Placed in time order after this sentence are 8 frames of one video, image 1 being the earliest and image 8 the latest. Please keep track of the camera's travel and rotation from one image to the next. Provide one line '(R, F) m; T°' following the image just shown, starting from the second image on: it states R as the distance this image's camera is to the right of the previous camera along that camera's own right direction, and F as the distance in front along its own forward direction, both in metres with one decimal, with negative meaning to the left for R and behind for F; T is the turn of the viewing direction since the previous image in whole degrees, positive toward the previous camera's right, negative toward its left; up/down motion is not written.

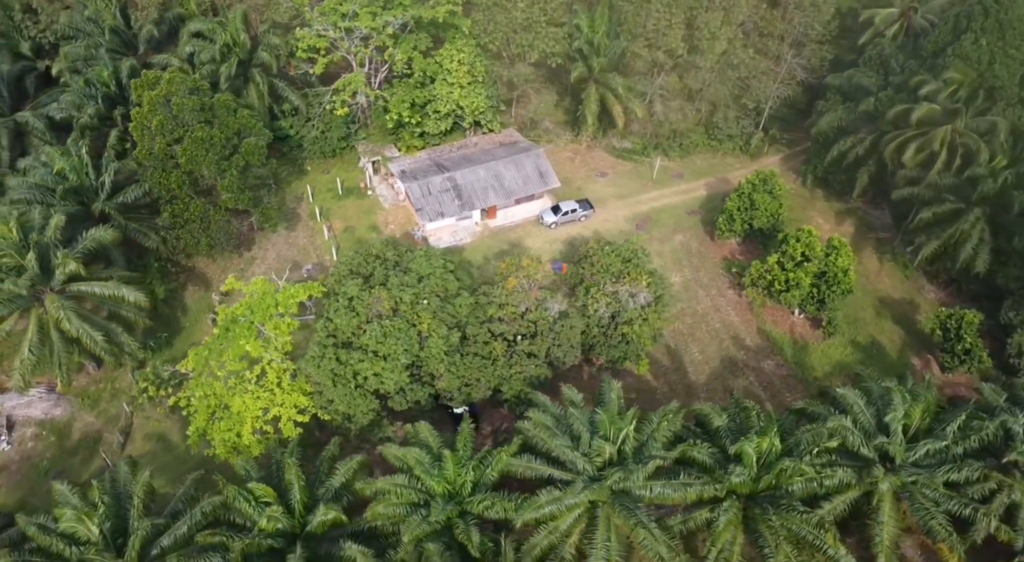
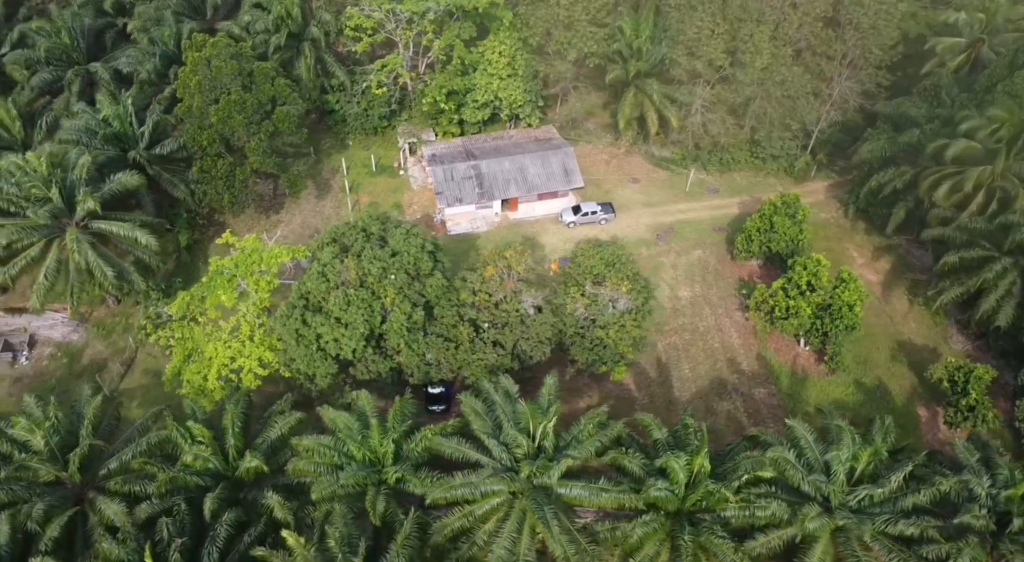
(+4.7, 0.0) m; -7°
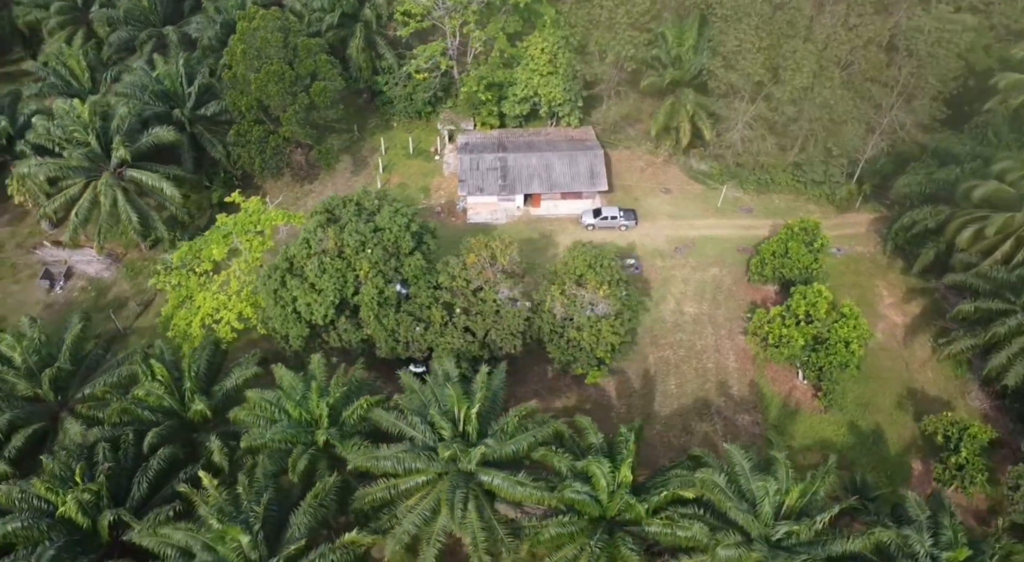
(+4.7, 0.0) m; -7°
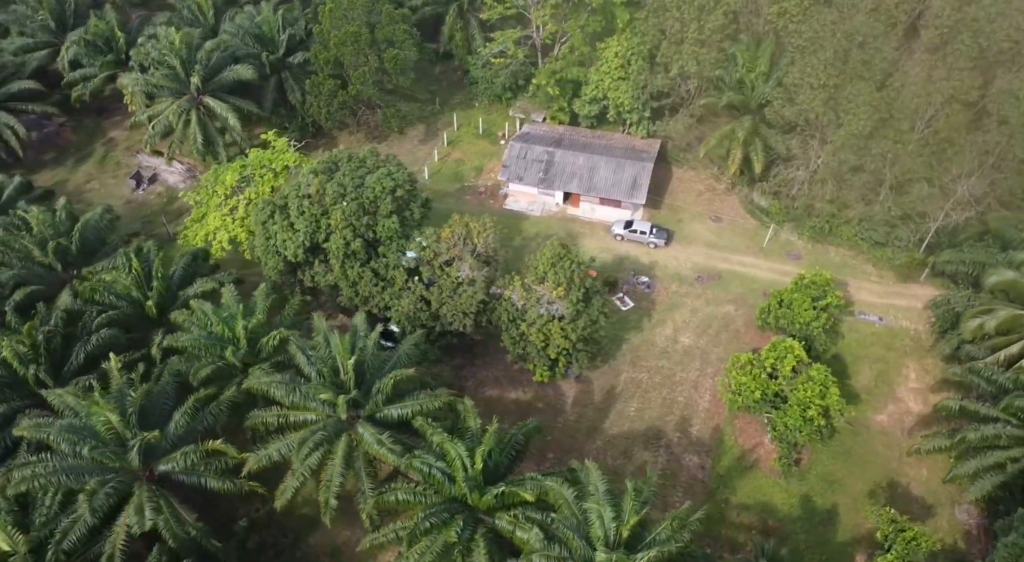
(+8.5, +0.4) m; -13°
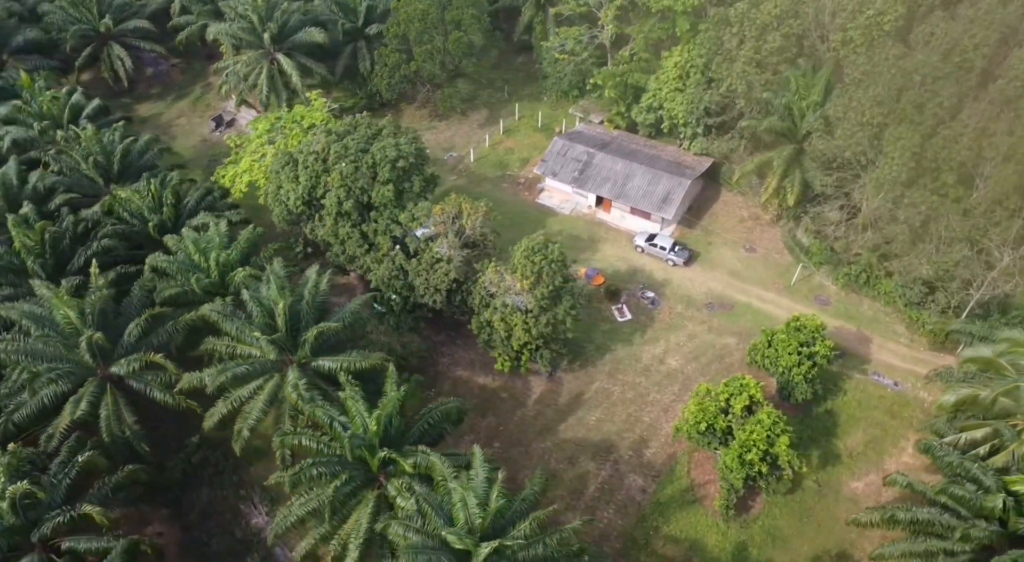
(+6.7, +0.4) m; -10°
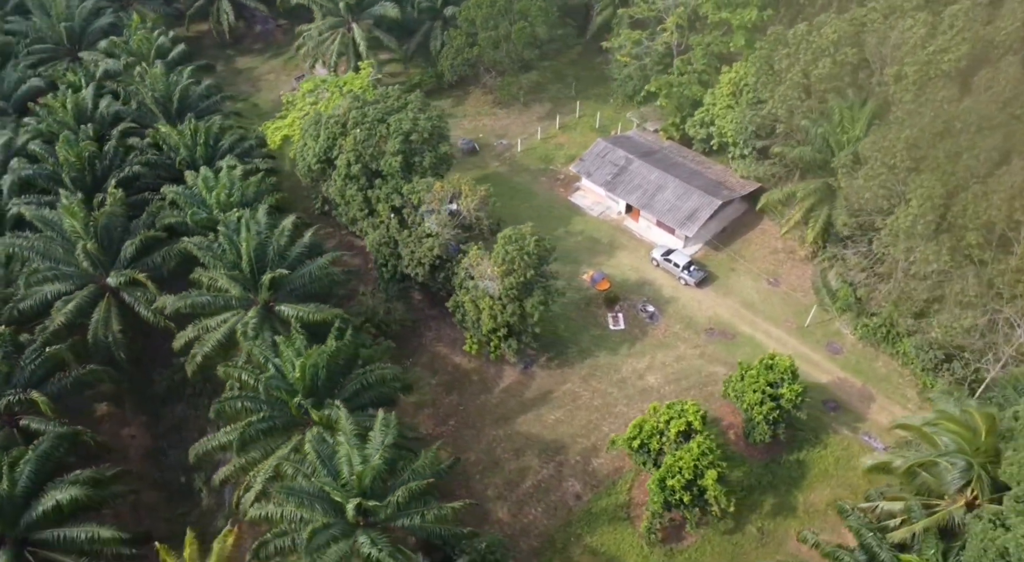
(+6.4, +0.2) m; -10°
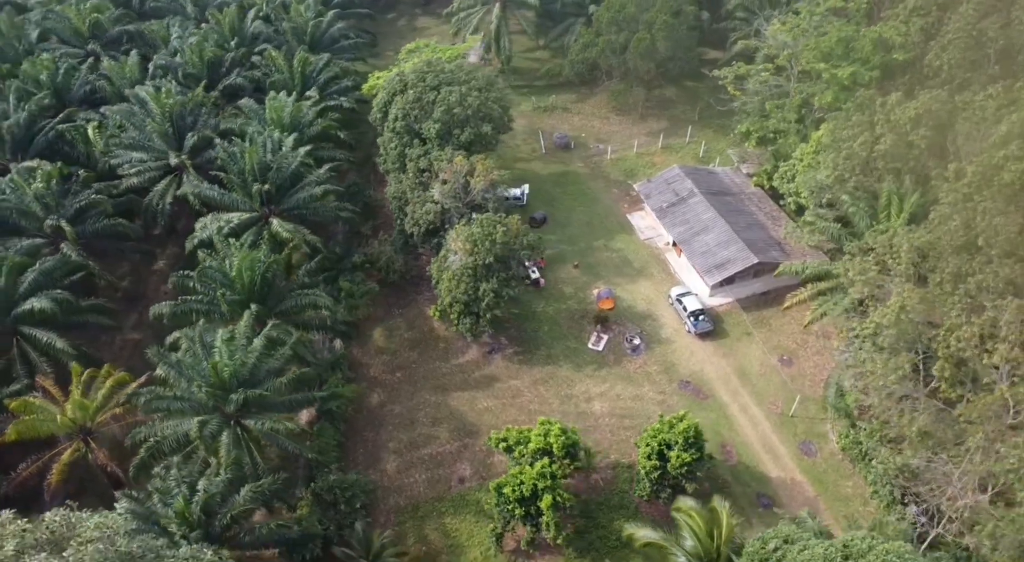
(+11.5, +1.0) m; -18°
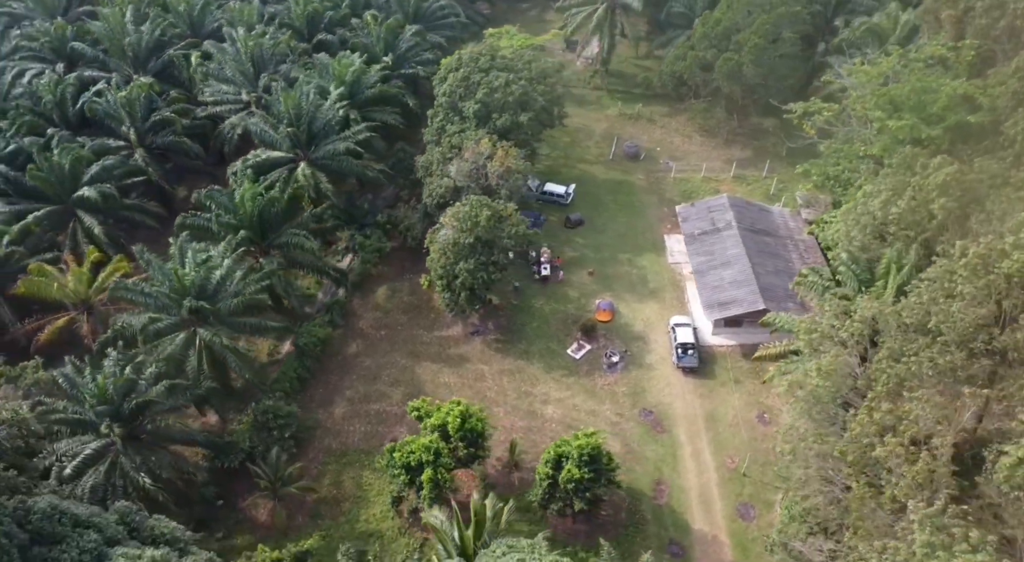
(+8.6, +0.8) m; -14°
